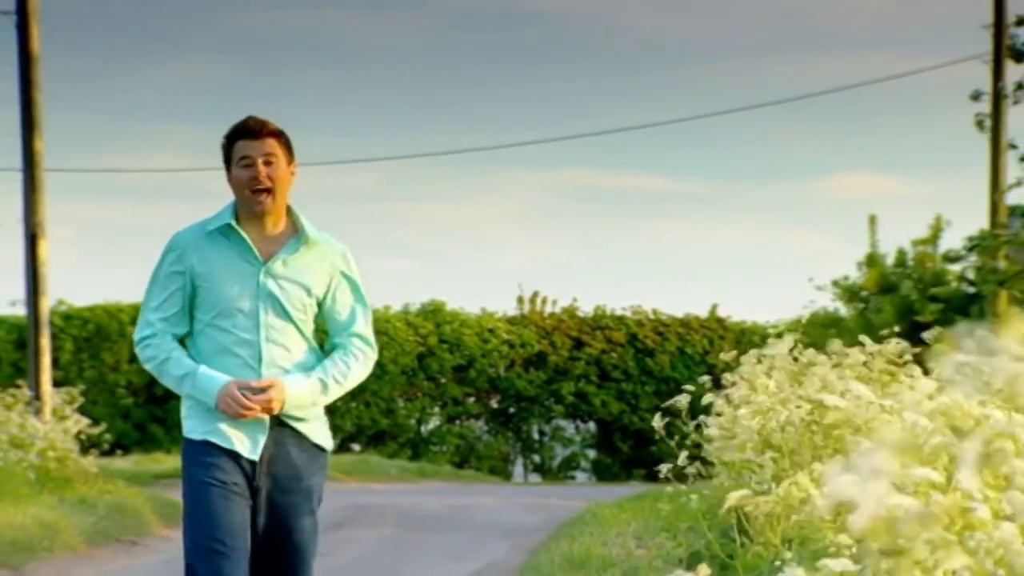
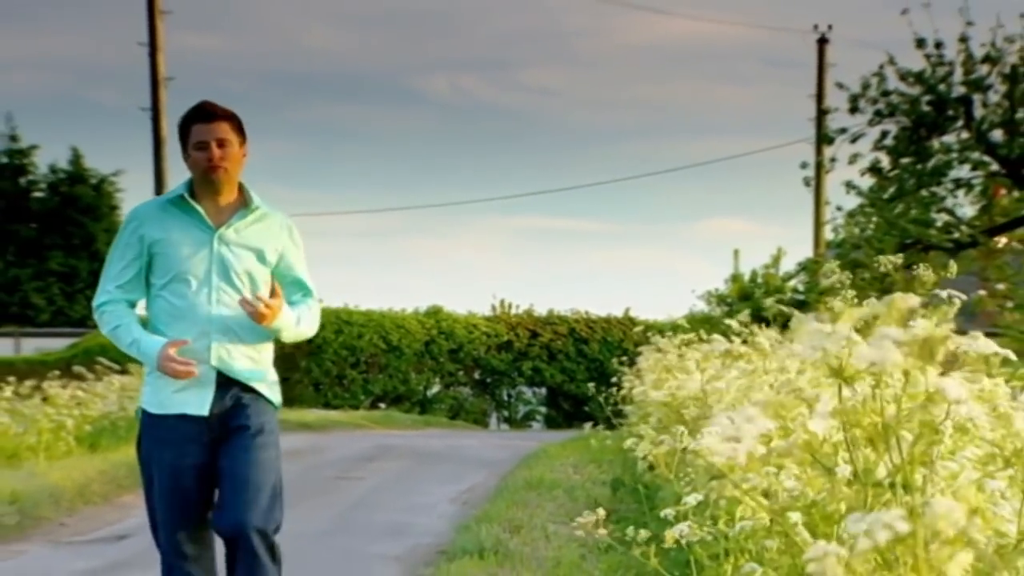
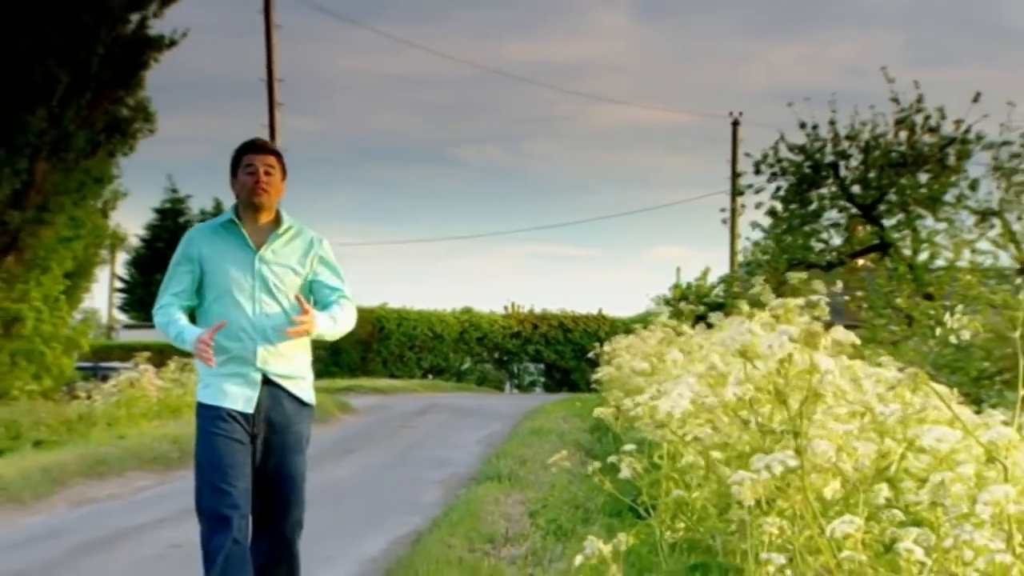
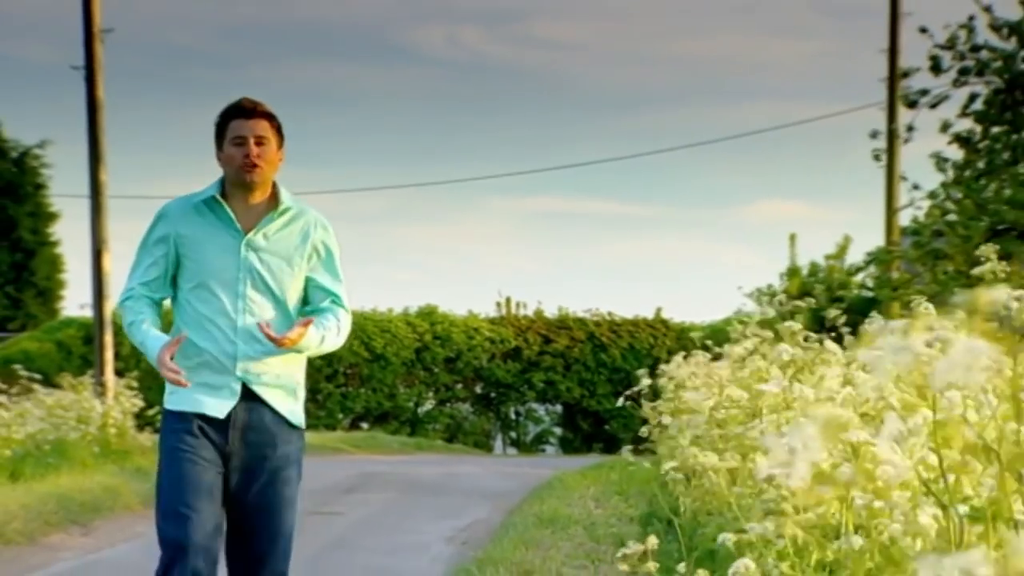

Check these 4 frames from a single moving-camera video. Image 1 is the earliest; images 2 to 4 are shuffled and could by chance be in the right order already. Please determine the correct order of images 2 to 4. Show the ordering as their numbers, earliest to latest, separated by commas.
4, 2, 3
